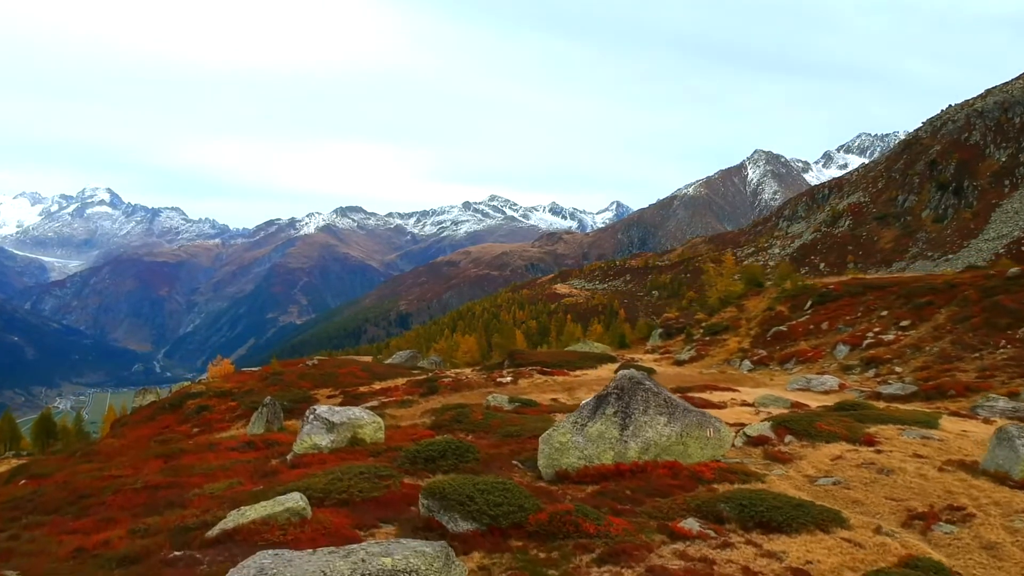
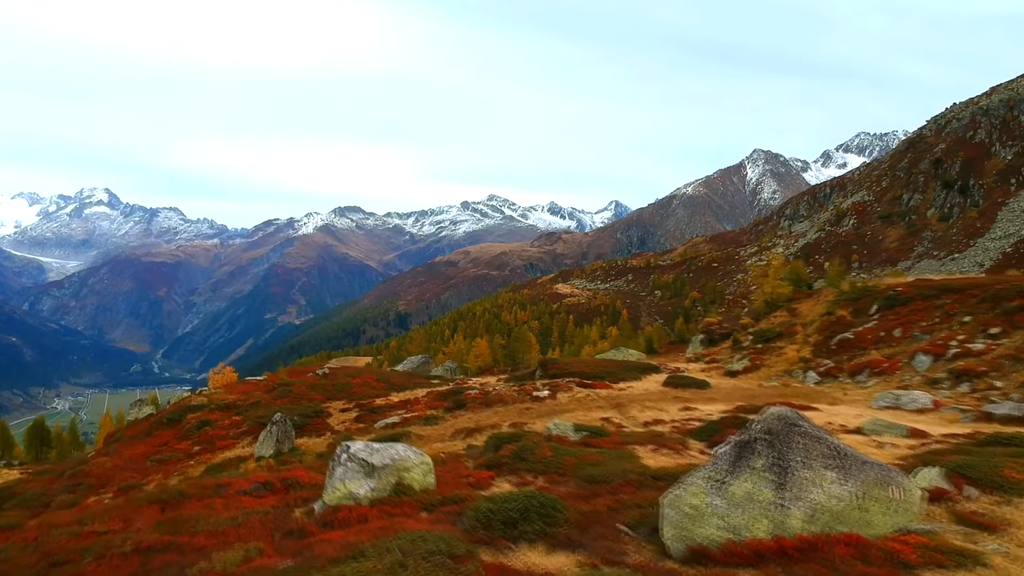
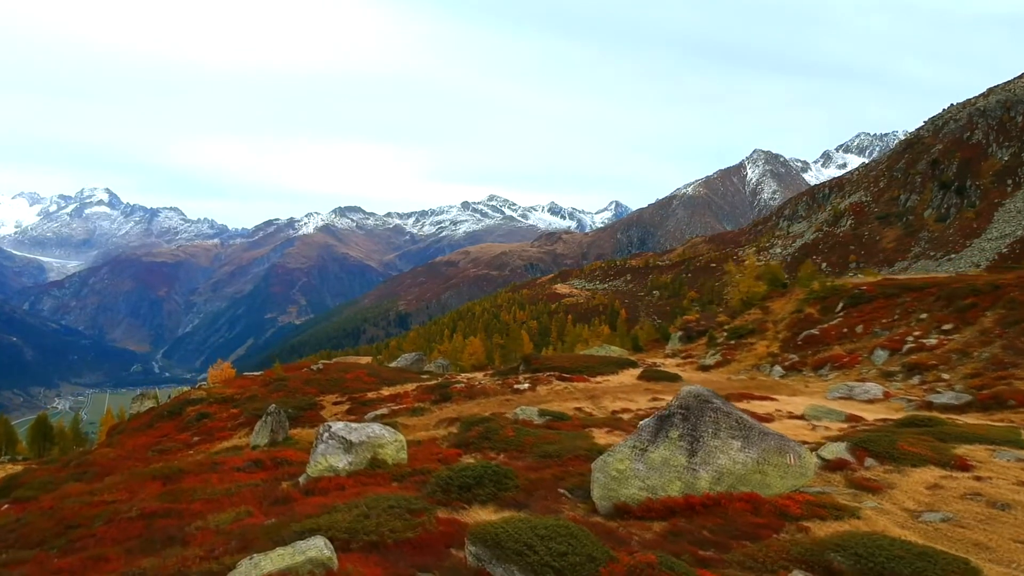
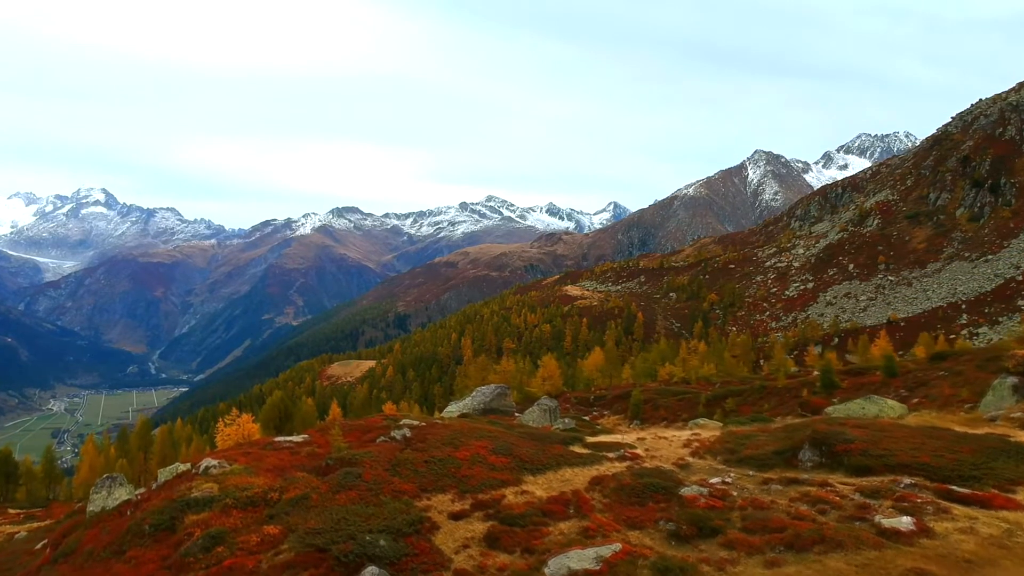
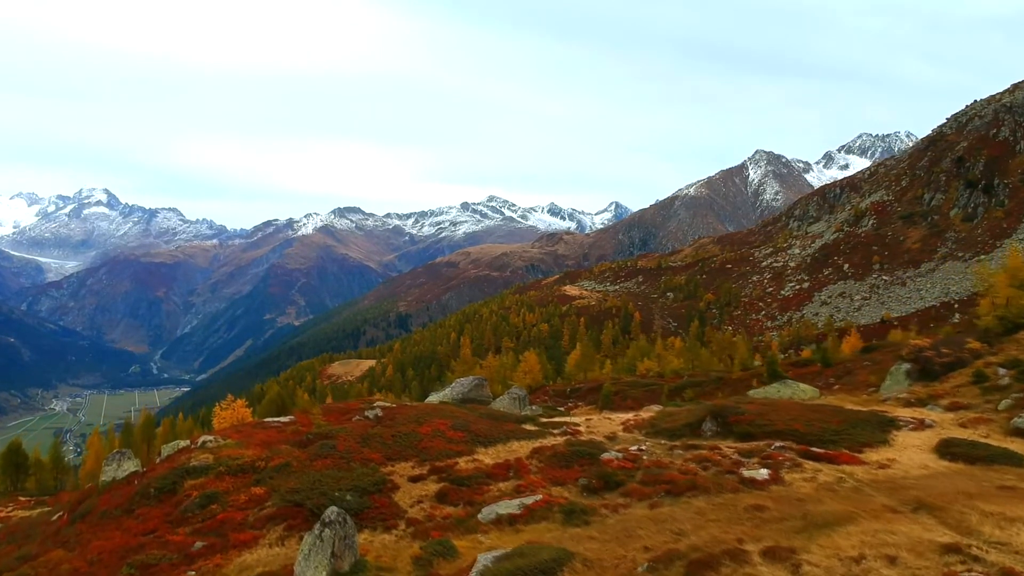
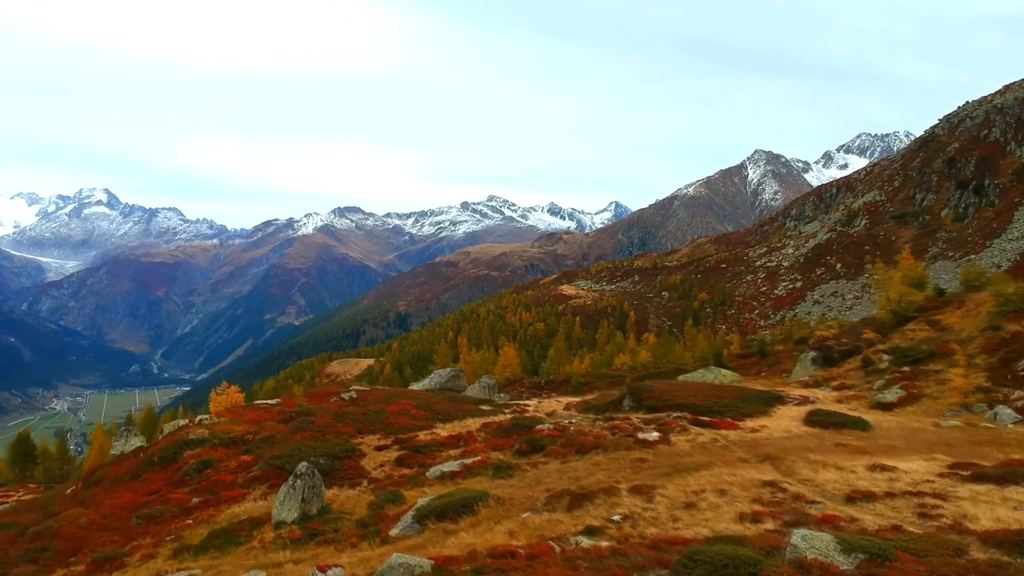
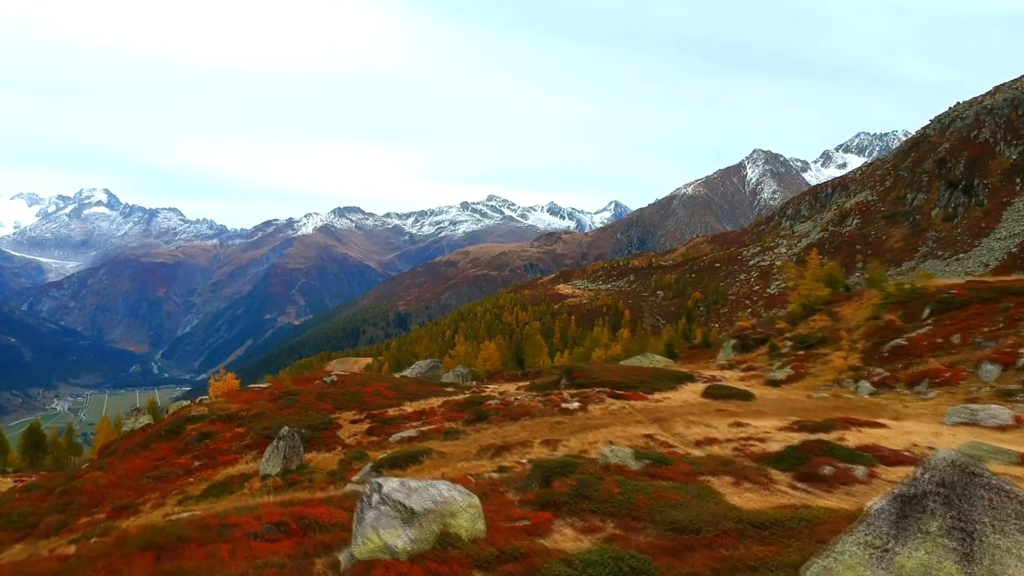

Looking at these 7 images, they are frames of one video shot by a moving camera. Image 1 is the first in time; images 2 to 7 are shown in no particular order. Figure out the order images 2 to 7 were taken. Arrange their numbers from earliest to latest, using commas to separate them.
3, 2, 7, 6, 5, 4
